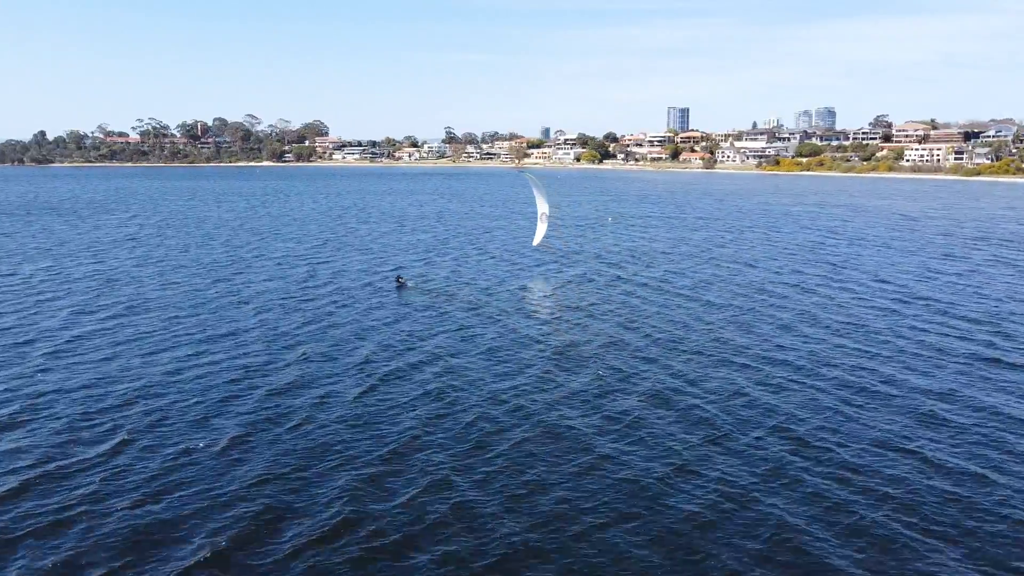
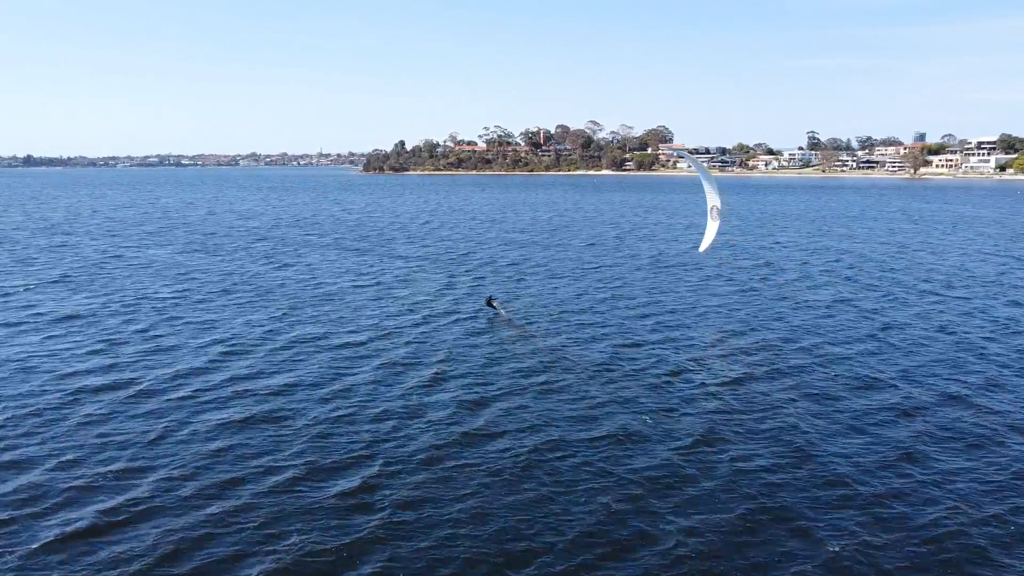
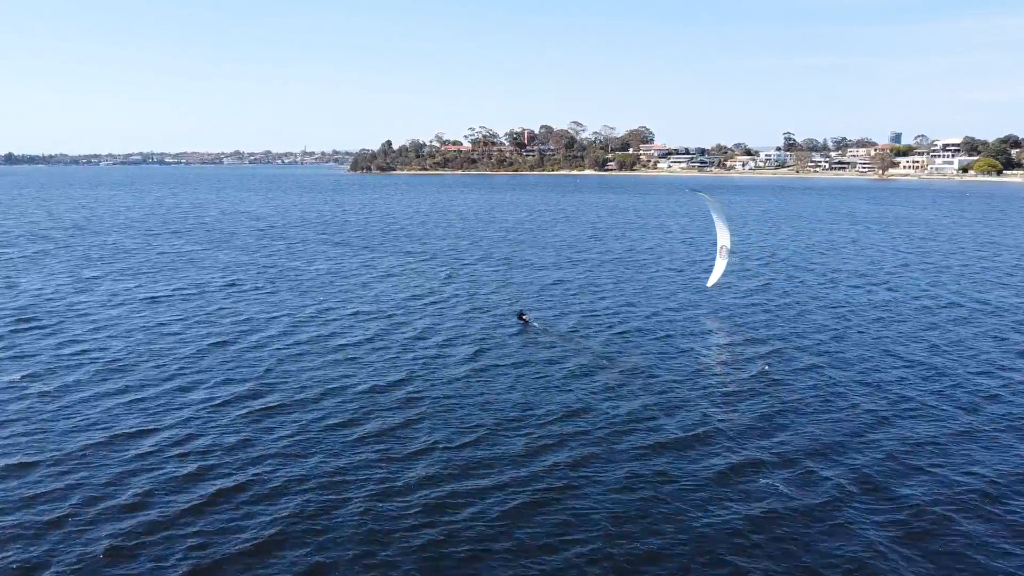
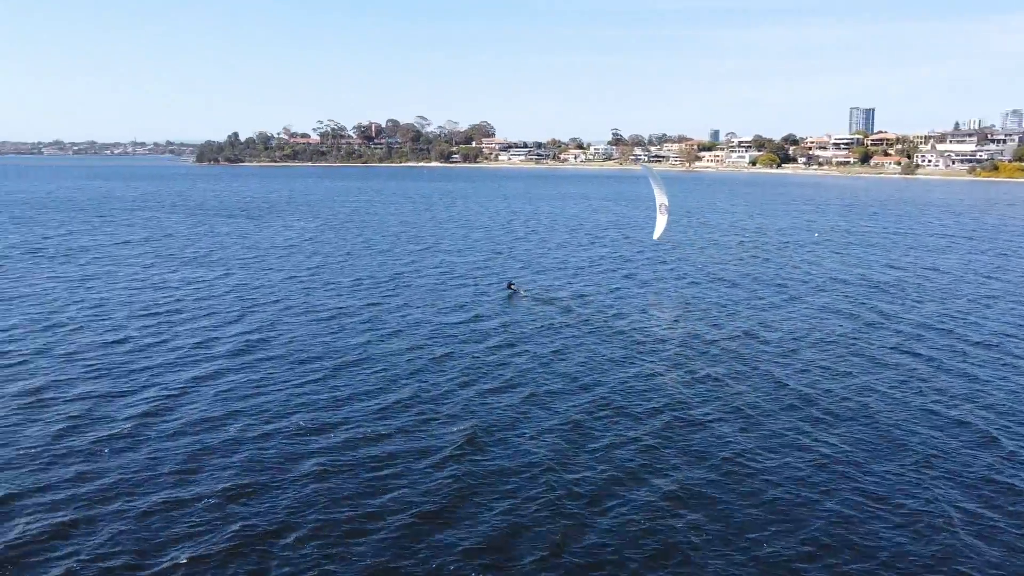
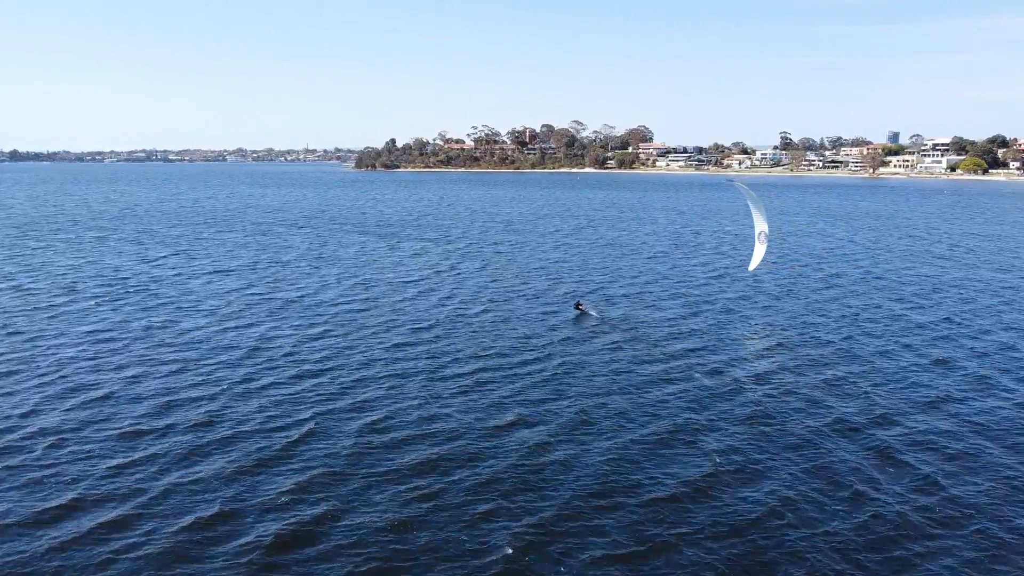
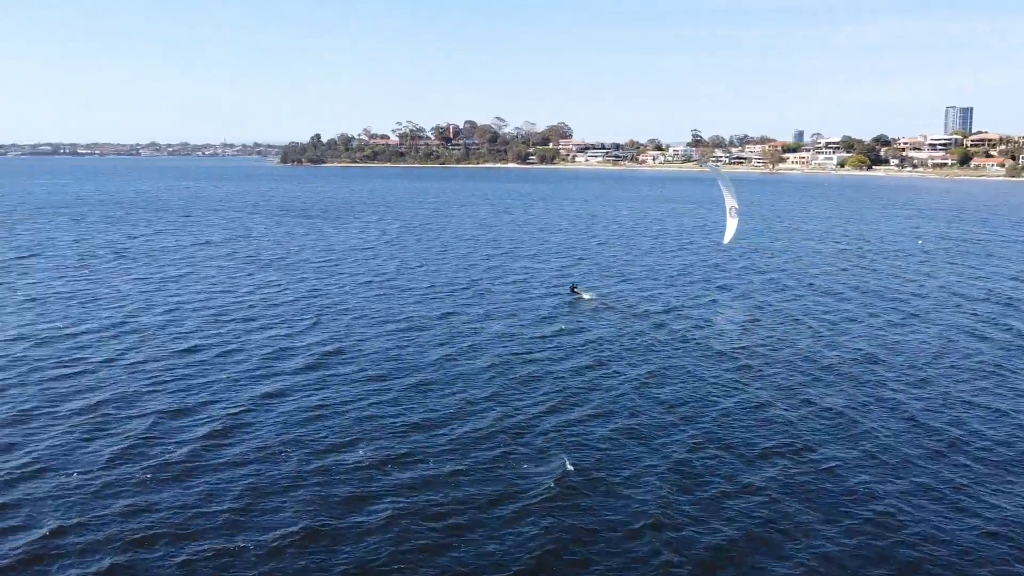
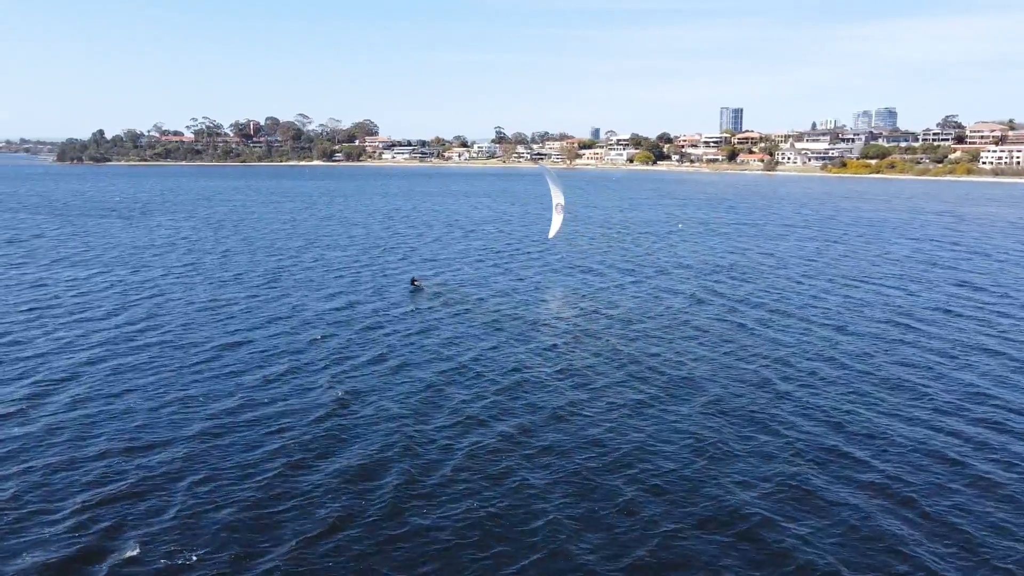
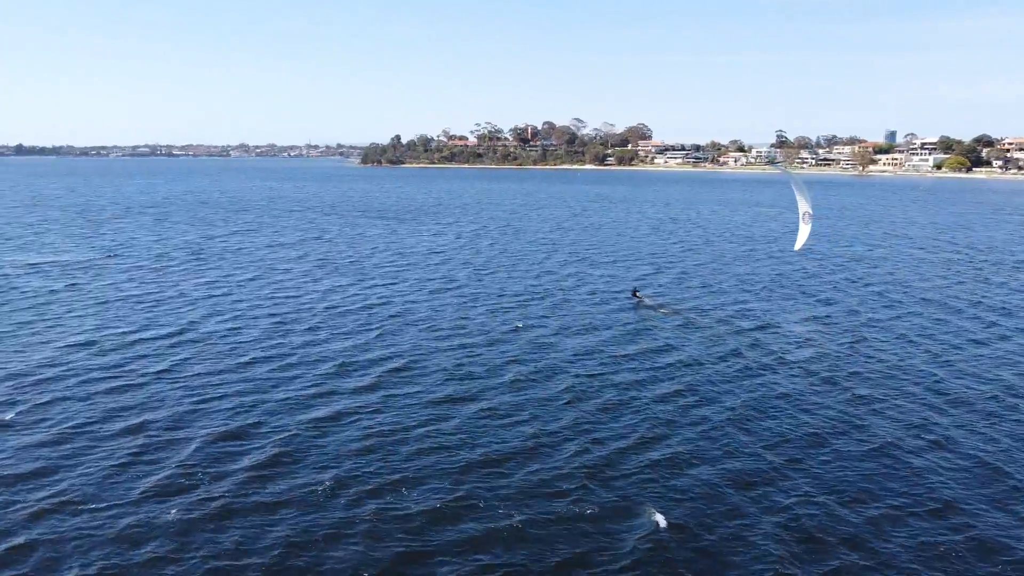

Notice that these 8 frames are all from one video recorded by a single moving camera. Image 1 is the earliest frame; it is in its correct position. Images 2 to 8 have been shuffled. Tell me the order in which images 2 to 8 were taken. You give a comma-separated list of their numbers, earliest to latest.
7, 4, 6, 8, 5, 3, 2
